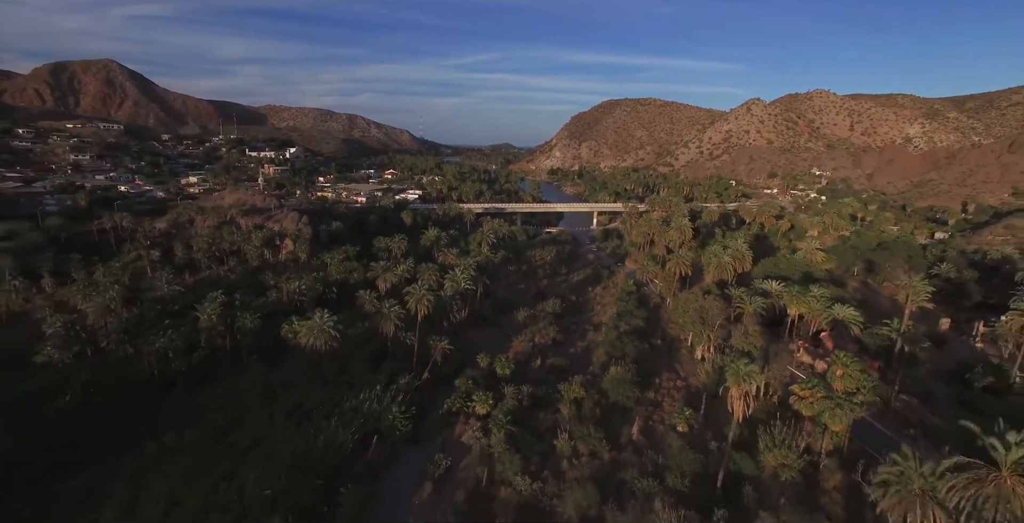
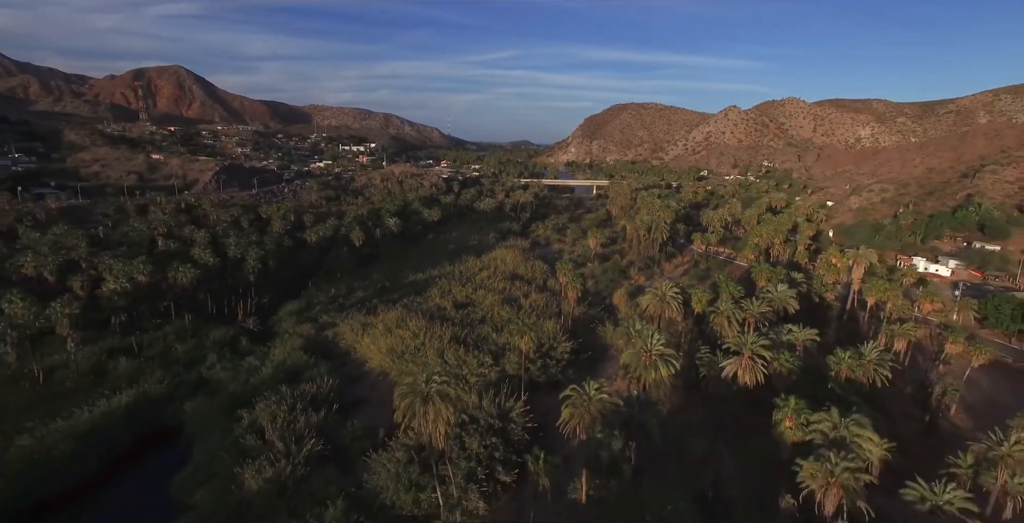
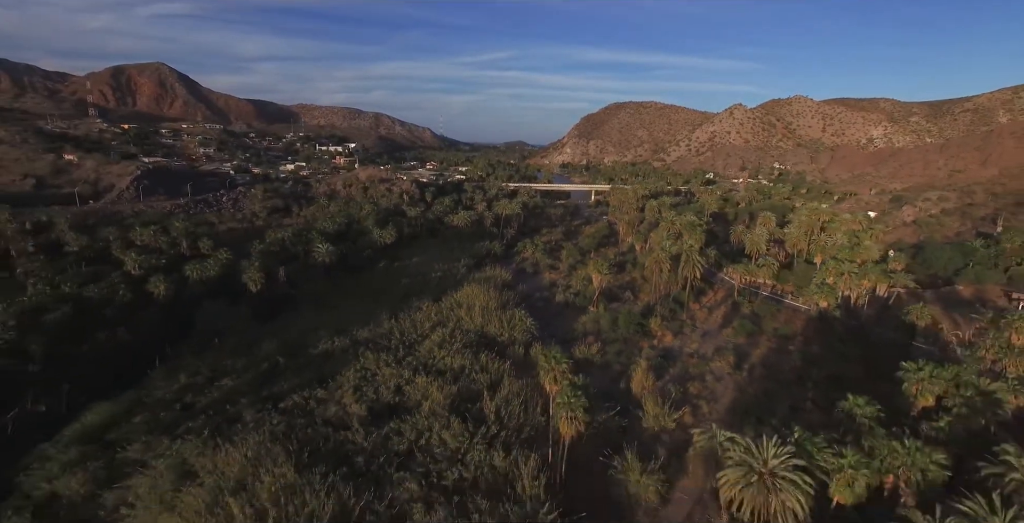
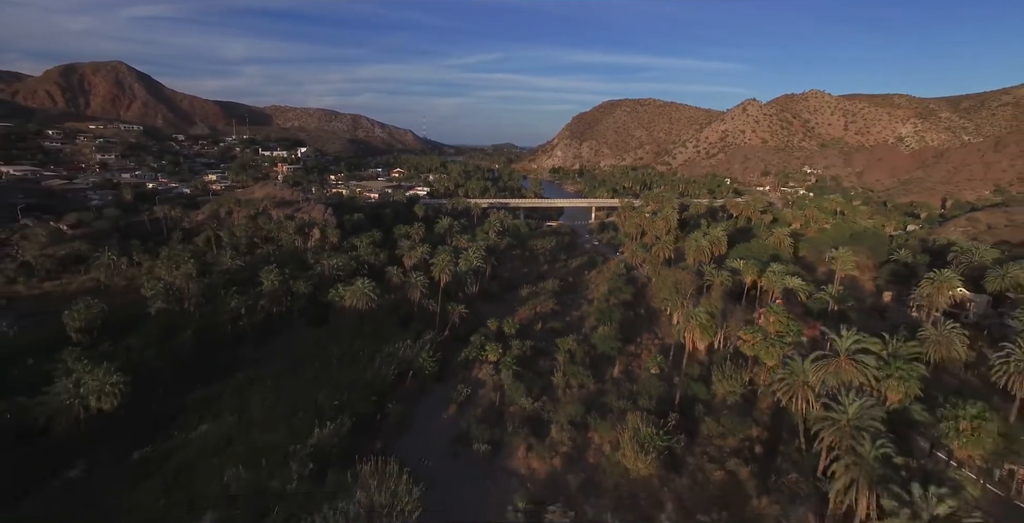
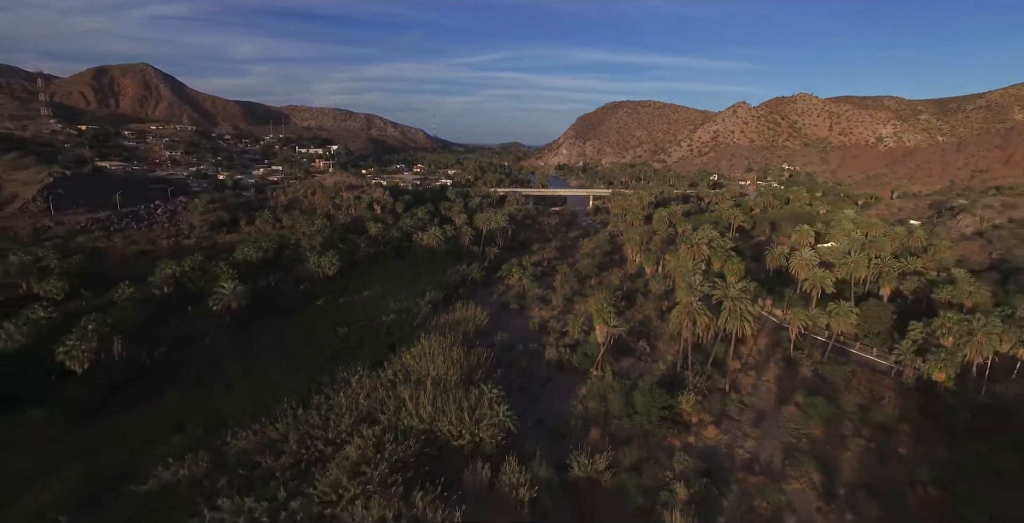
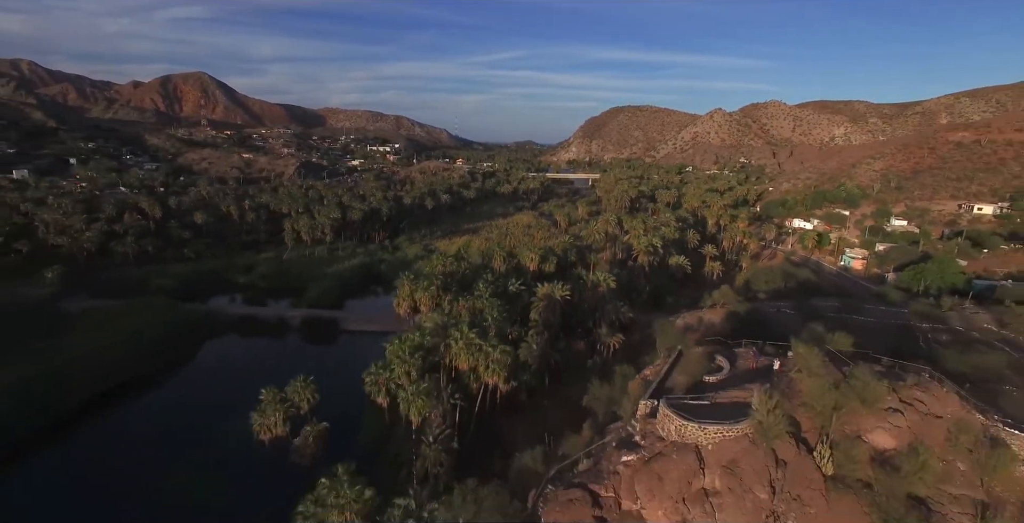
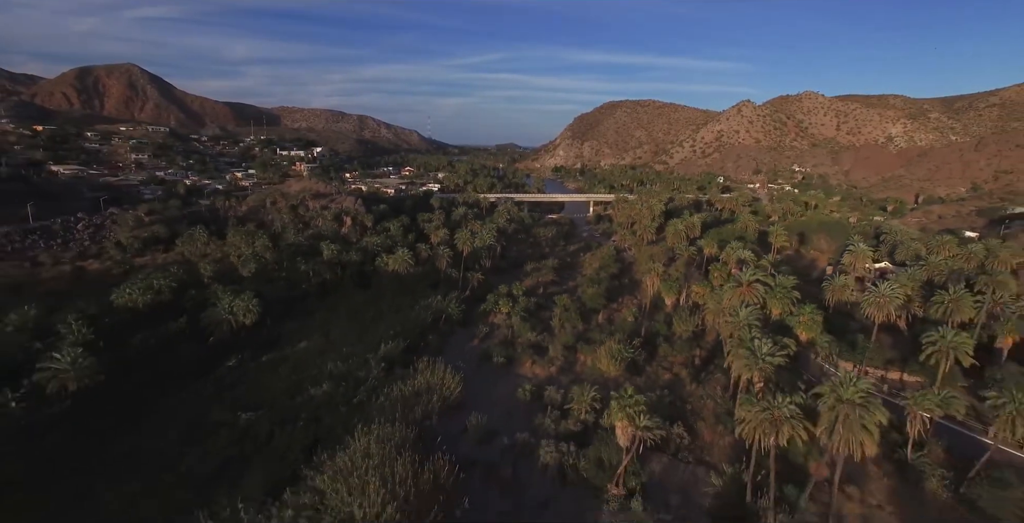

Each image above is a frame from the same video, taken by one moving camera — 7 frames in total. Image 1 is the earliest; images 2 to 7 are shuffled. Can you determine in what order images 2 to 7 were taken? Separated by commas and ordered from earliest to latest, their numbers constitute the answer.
4, 7, 5, 3, 2, 6
